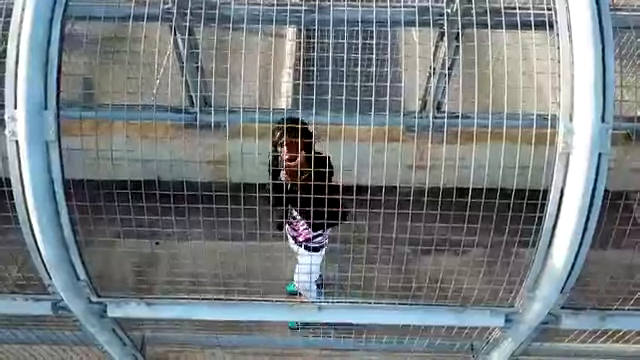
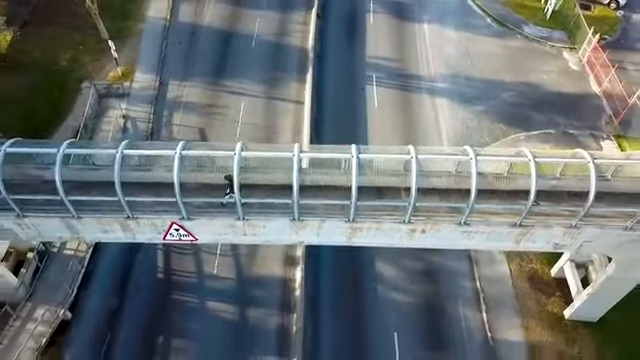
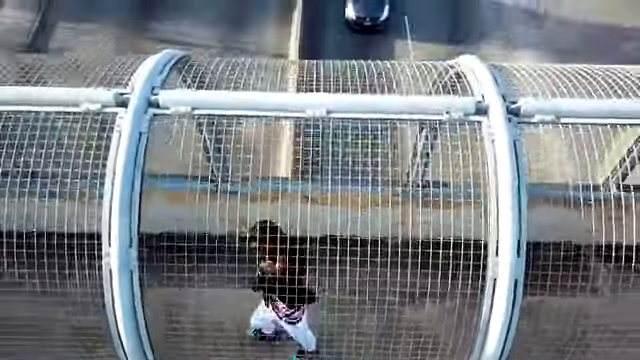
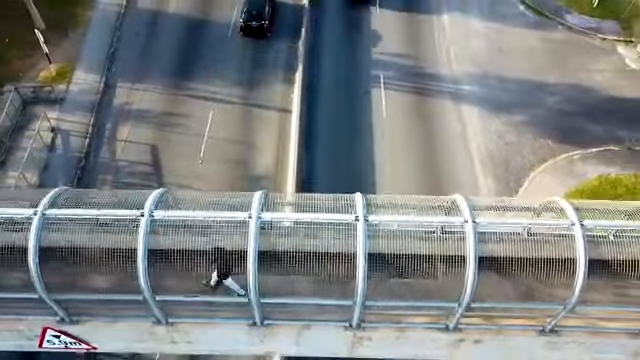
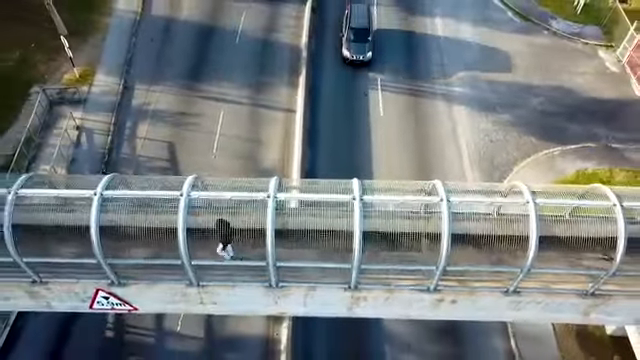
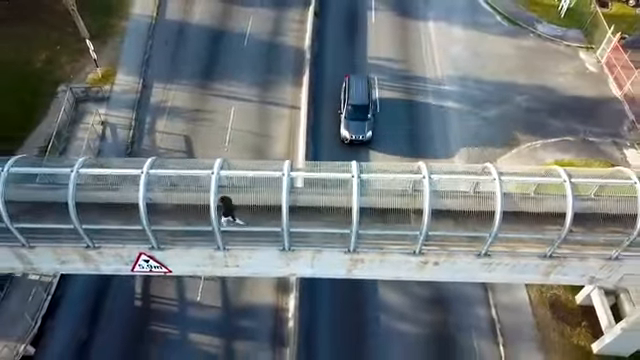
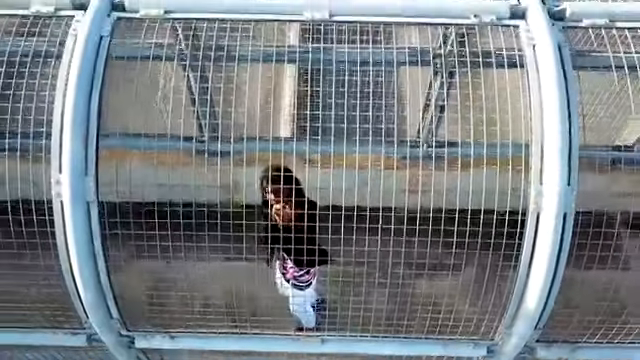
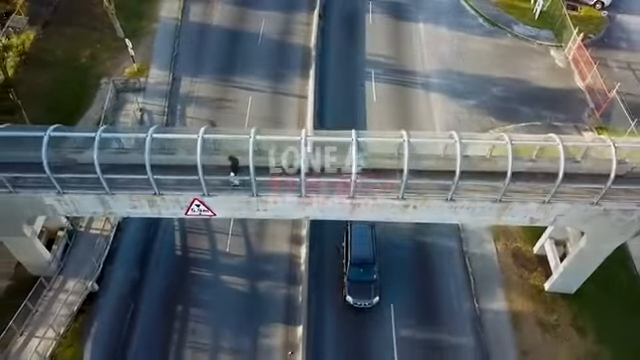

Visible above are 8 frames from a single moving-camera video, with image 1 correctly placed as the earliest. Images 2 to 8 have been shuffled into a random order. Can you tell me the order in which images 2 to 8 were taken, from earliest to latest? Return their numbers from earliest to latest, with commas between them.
7, 3, 4, 5, 6, 2, 8
